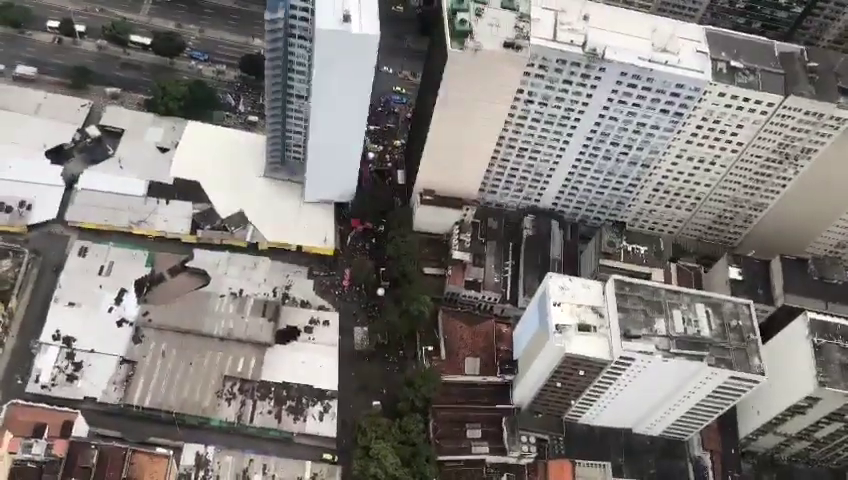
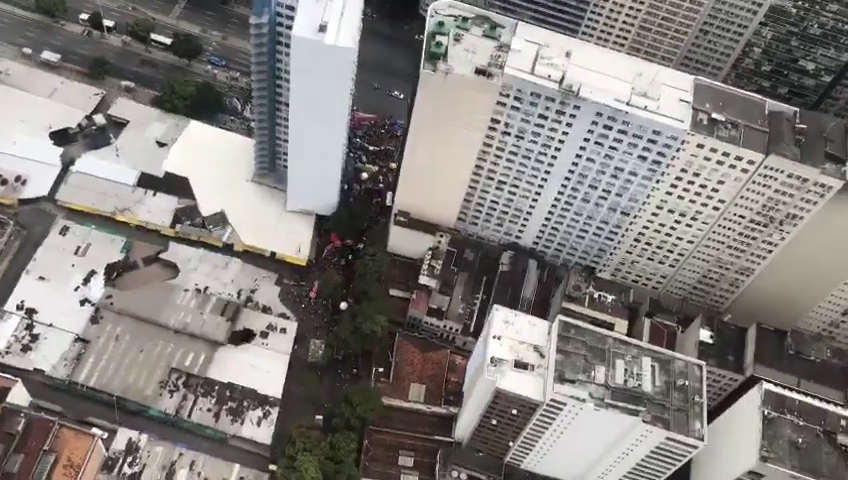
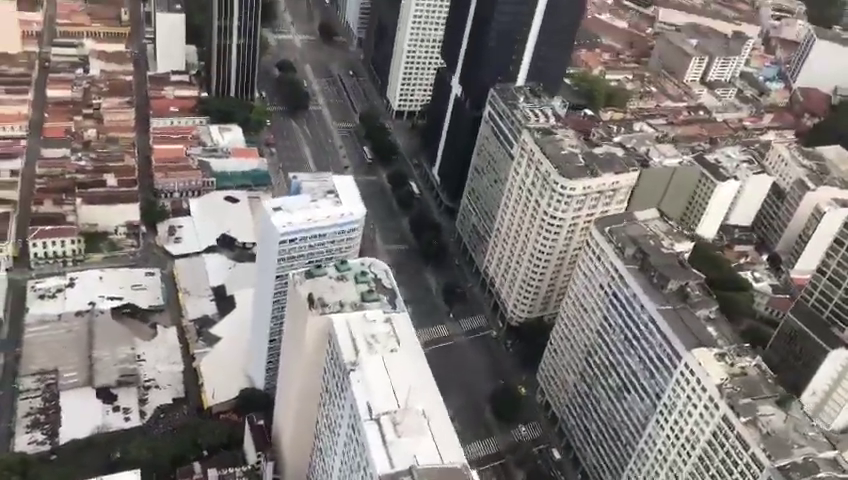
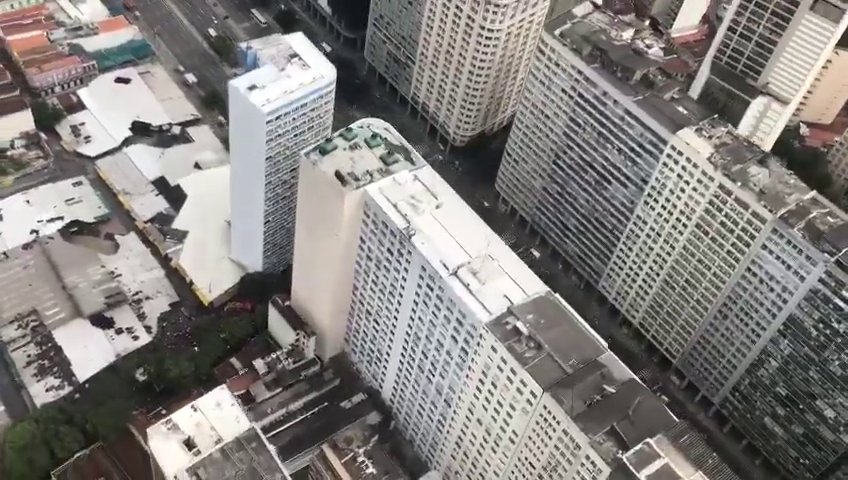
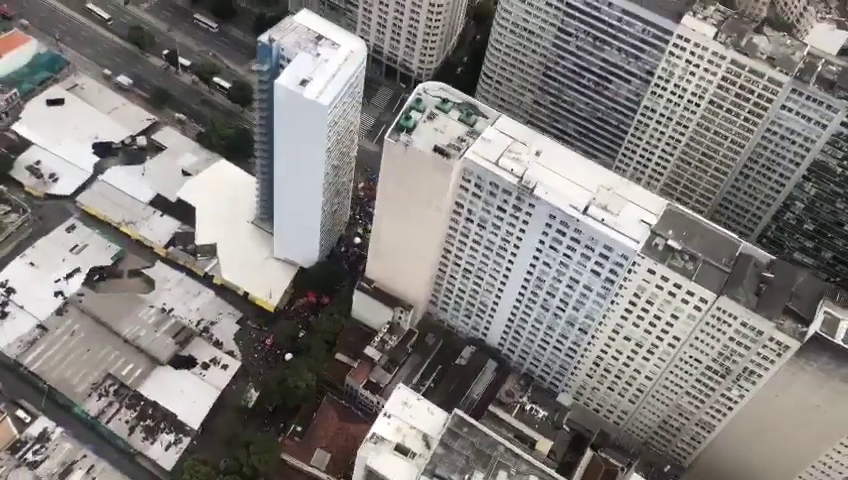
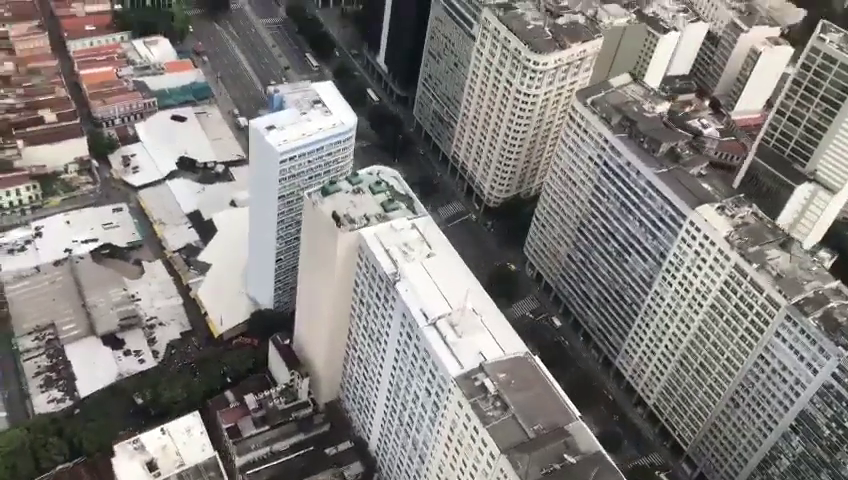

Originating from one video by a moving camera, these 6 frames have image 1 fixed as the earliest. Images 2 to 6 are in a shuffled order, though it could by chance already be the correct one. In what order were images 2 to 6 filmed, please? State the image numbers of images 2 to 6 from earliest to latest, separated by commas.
2, 5, 4, 6, 3
